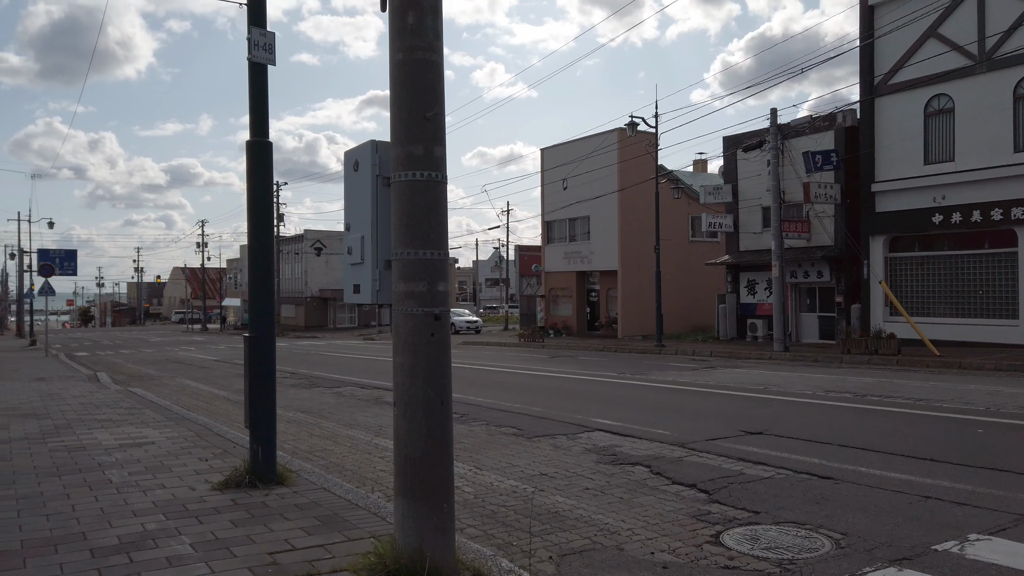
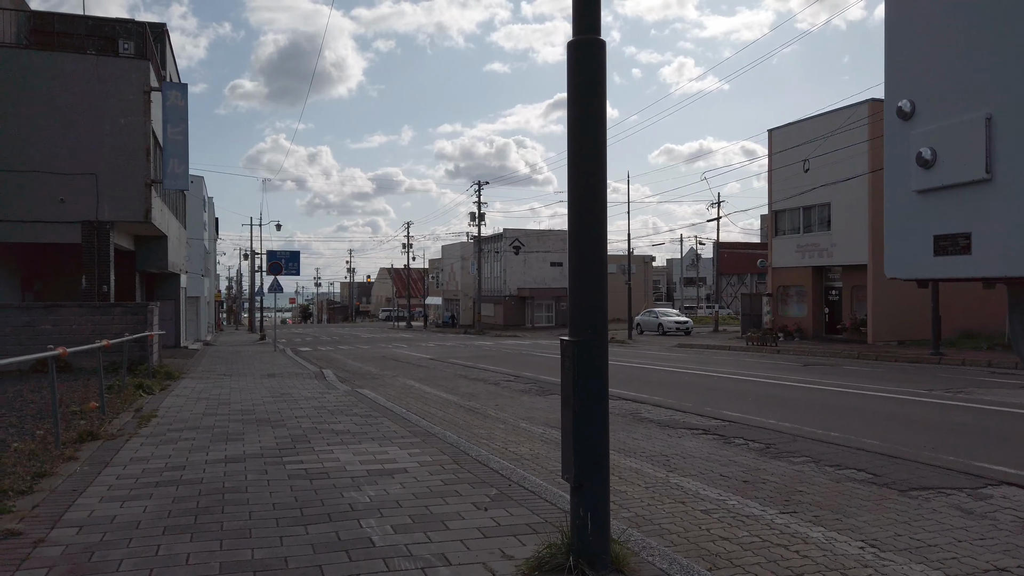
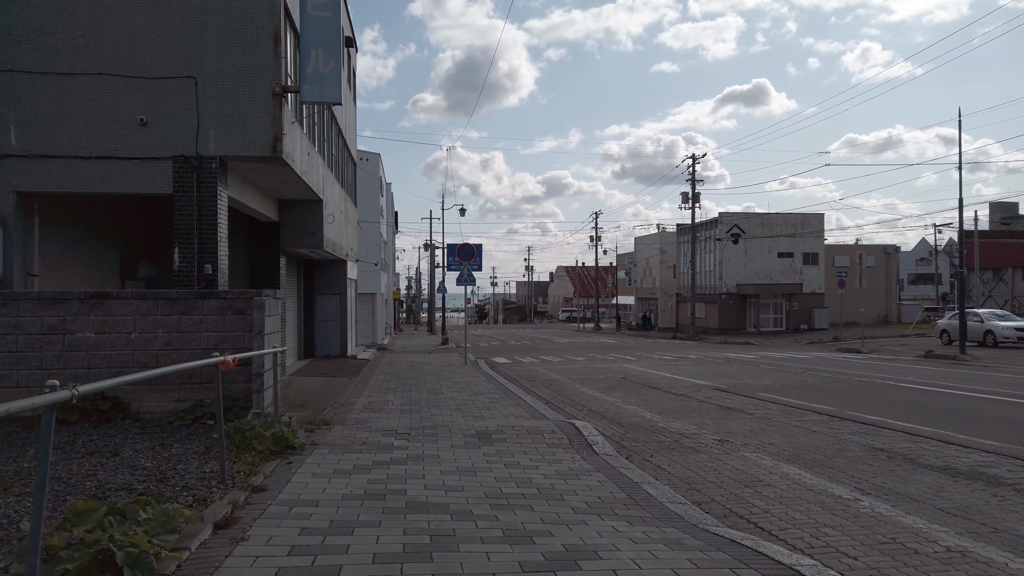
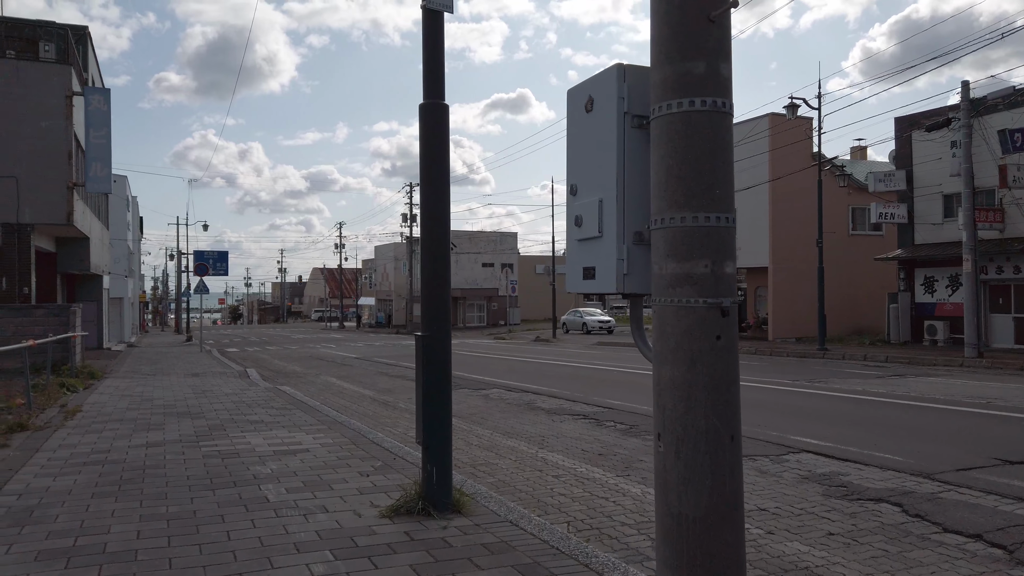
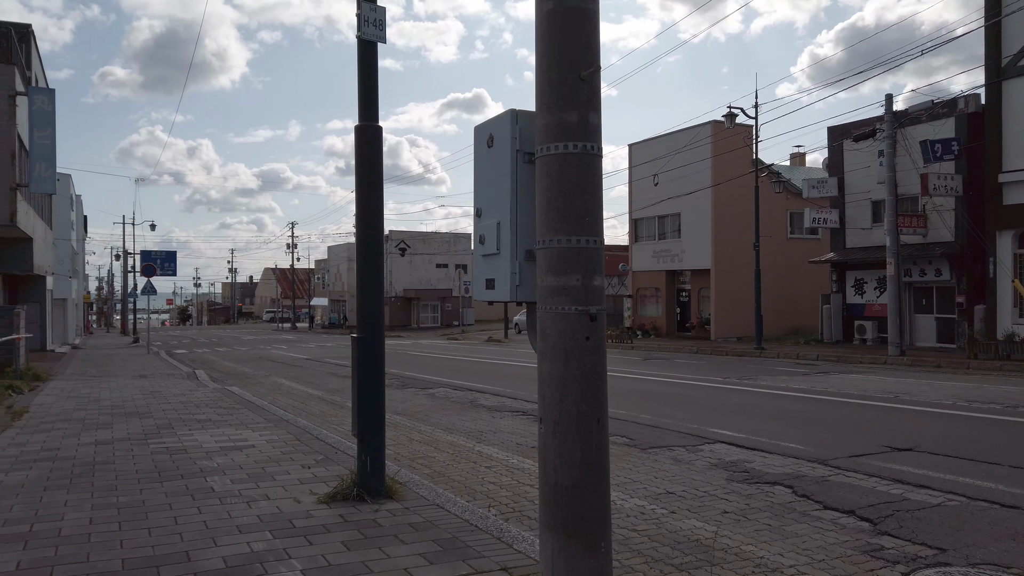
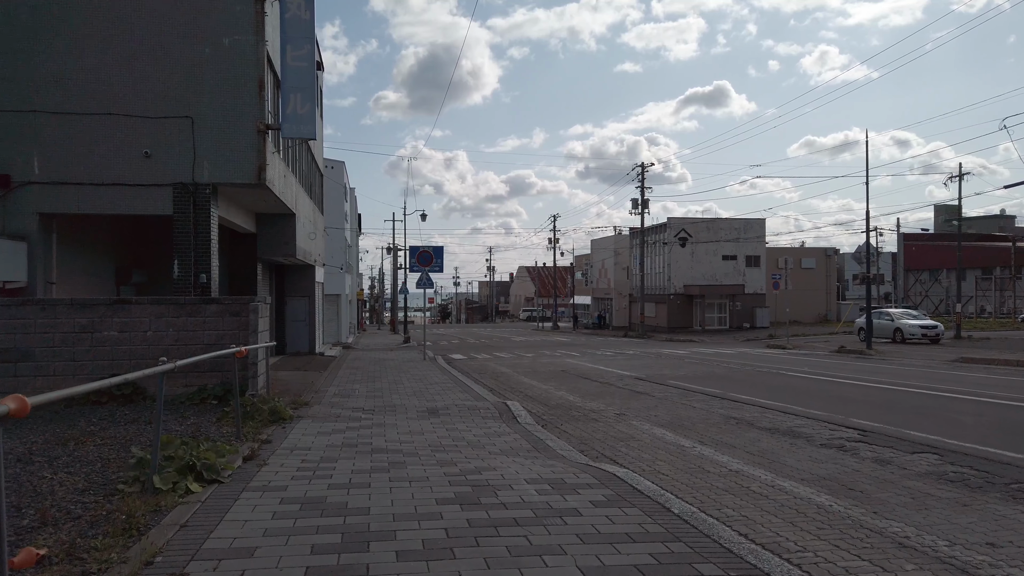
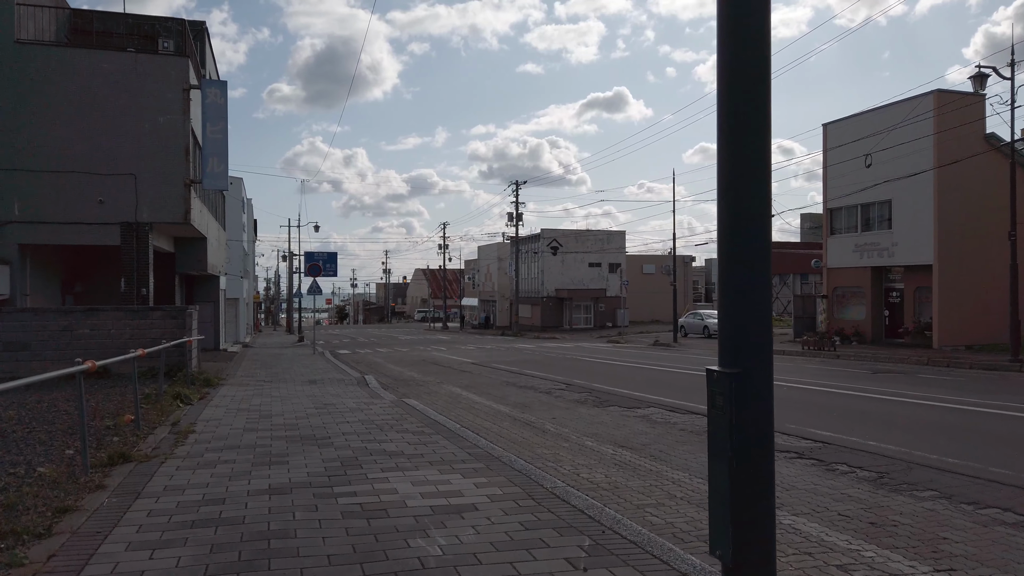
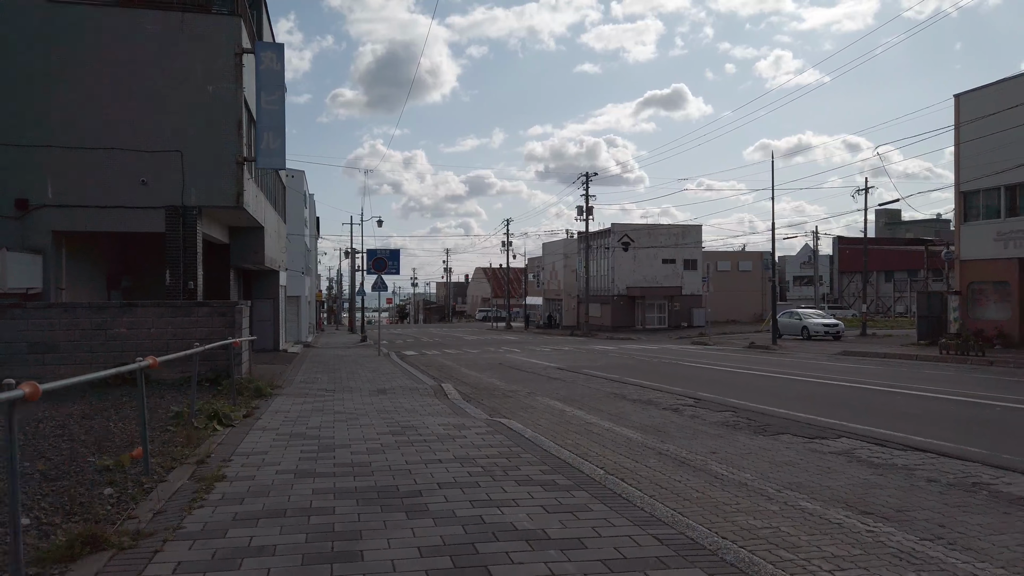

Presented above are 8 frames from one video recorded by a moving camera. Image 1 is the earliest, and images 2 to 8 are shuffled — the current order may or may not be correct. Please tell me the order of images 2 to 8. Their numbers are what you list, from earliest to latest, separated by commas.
5, 4, 2, 7, 8, 6, 3
